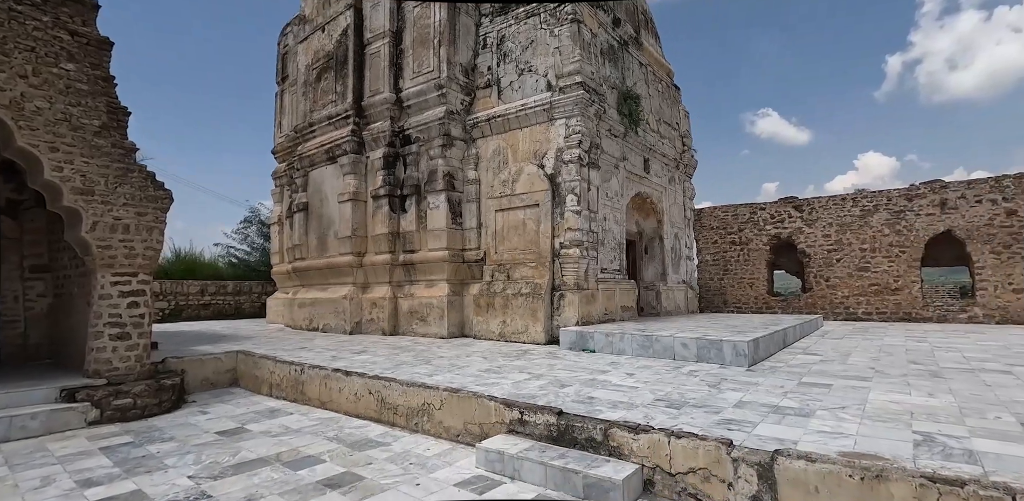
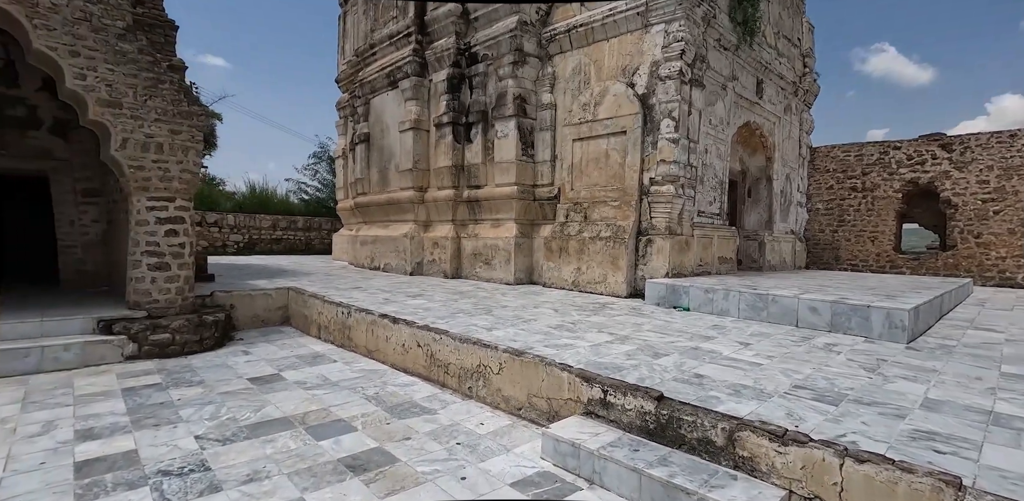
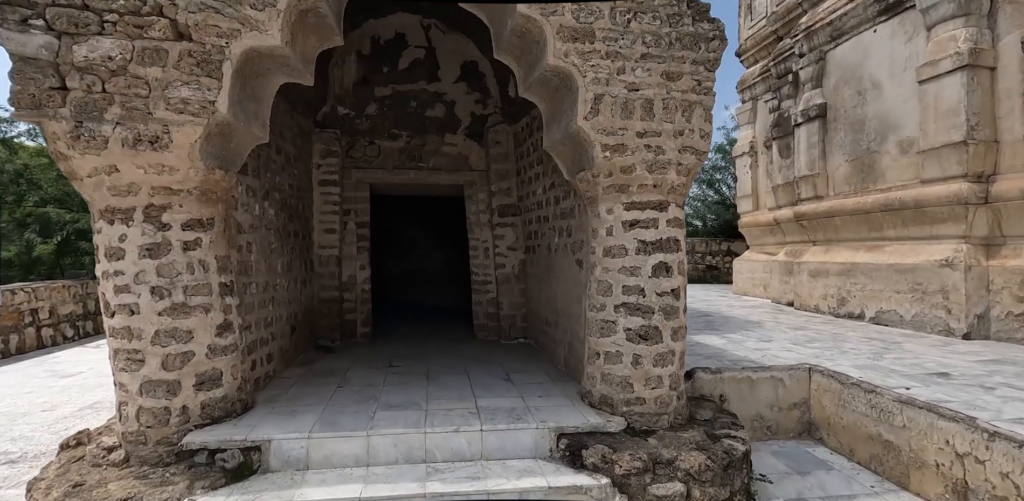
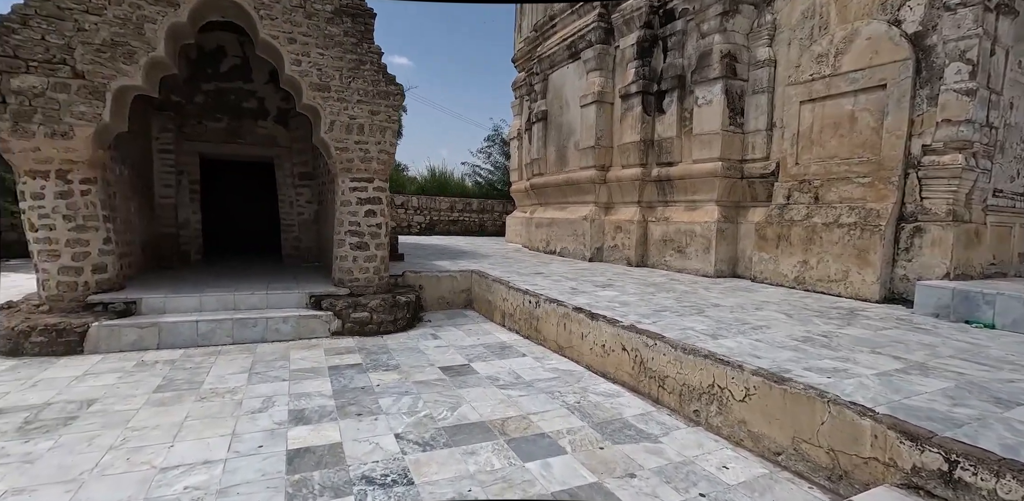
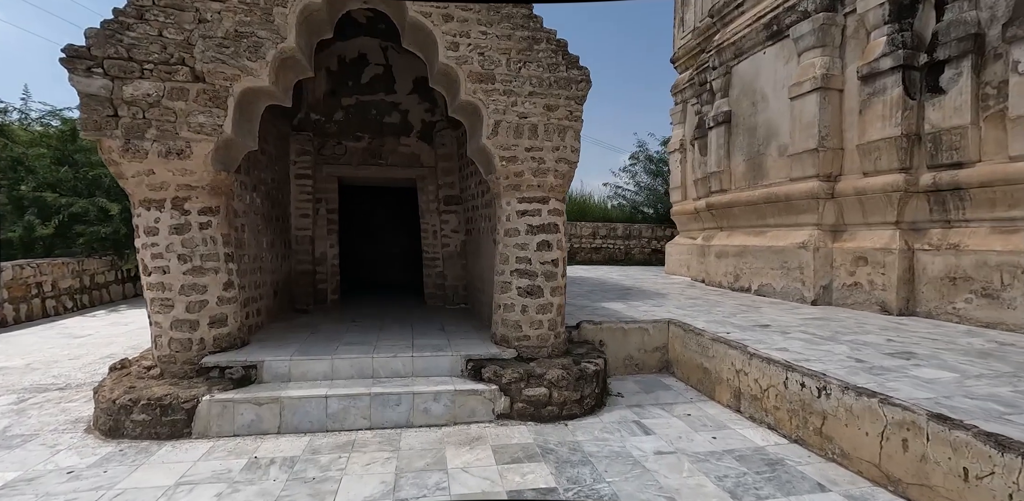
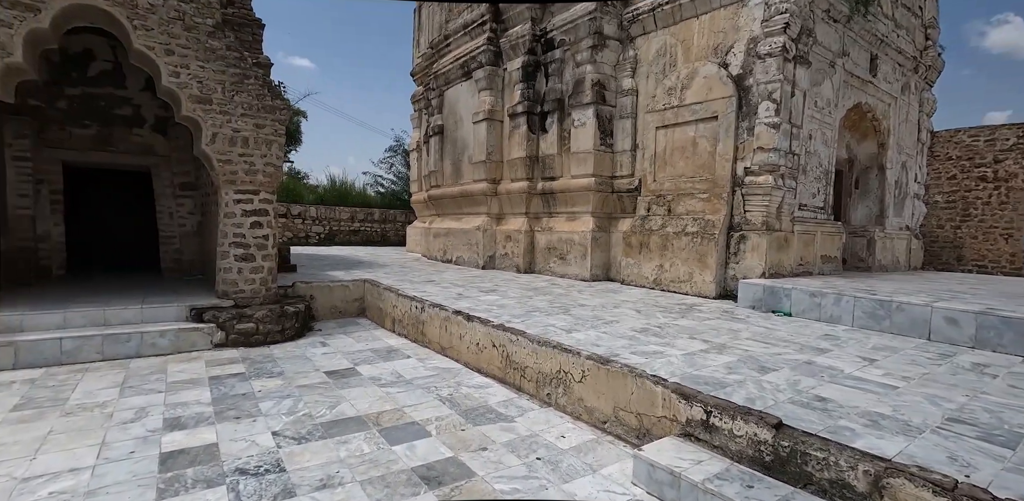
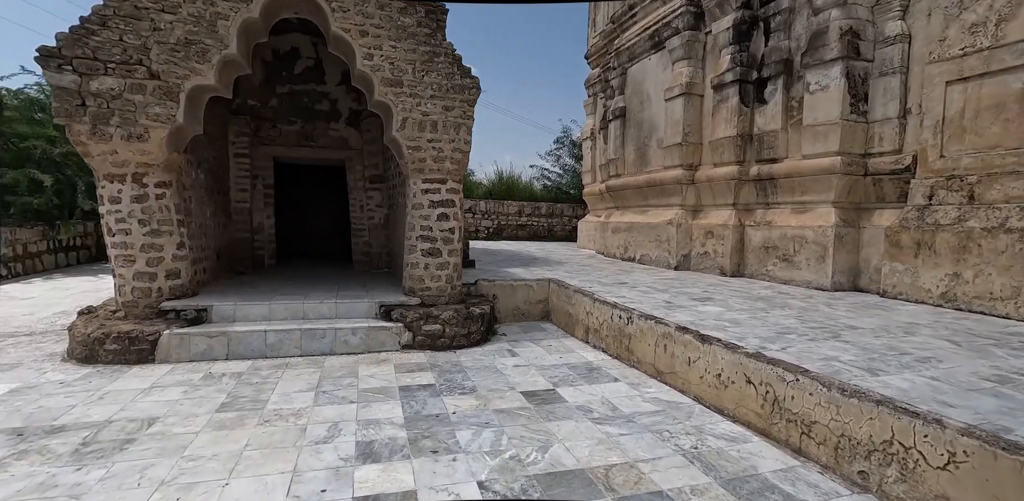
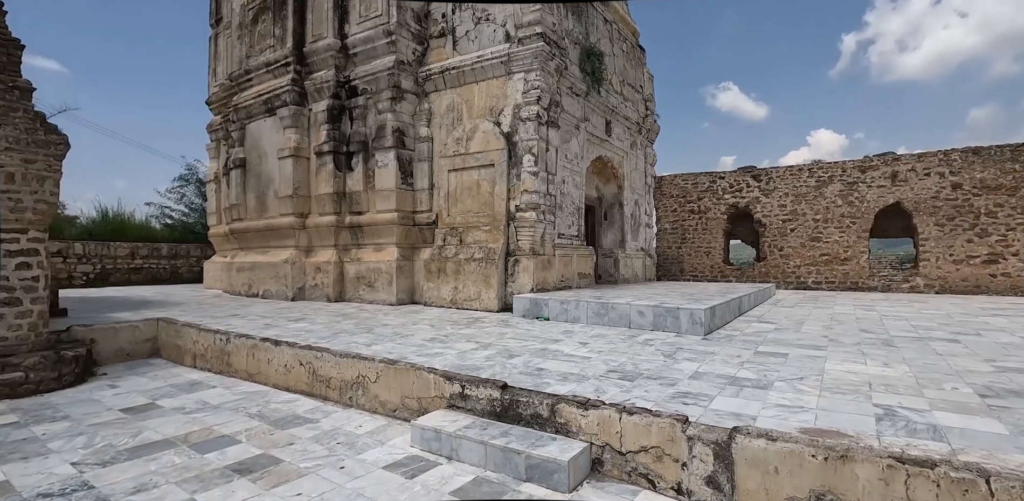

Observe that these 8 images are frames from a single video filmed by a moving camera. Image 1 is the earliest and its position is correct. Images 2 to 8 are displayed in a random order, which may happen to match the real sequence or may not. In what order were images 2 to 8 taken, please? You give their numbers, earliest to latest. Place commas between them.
8, 2, 6, 4, 7, 5, 3
